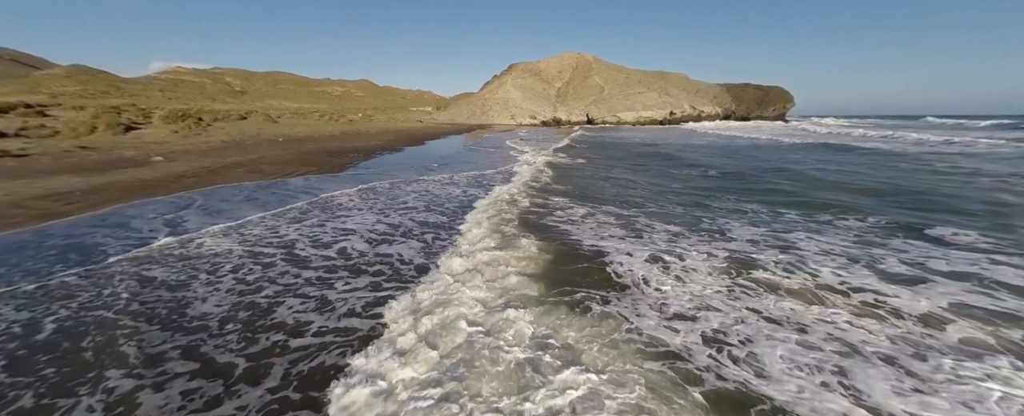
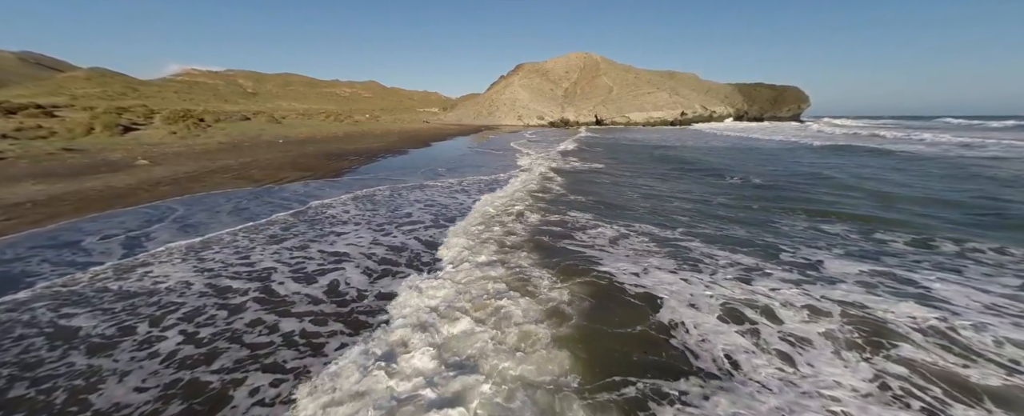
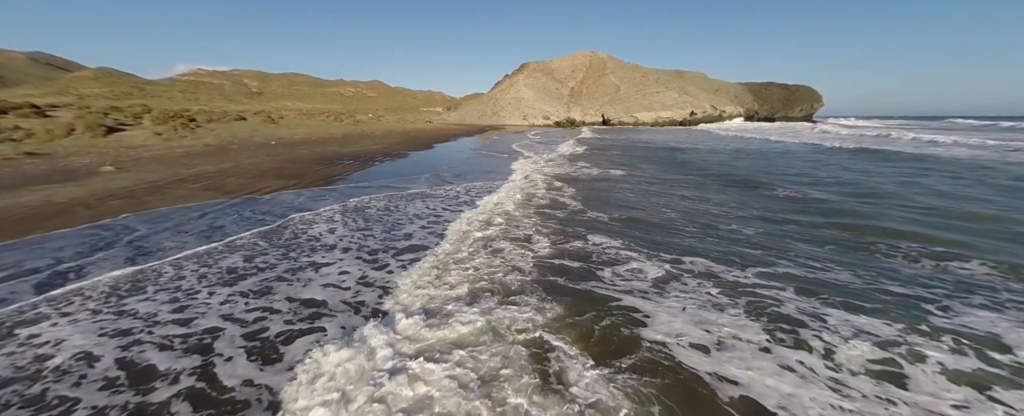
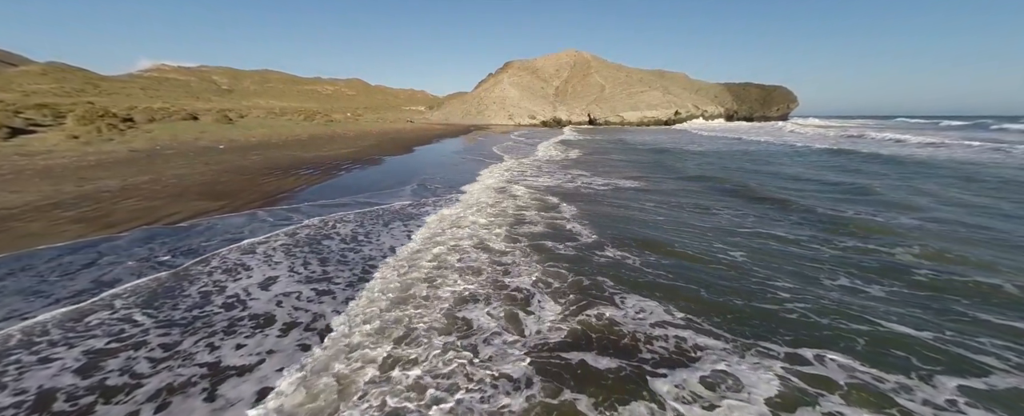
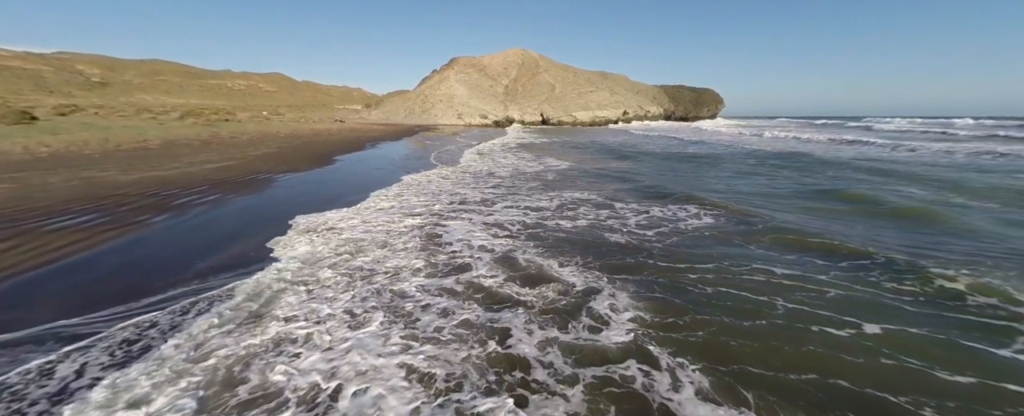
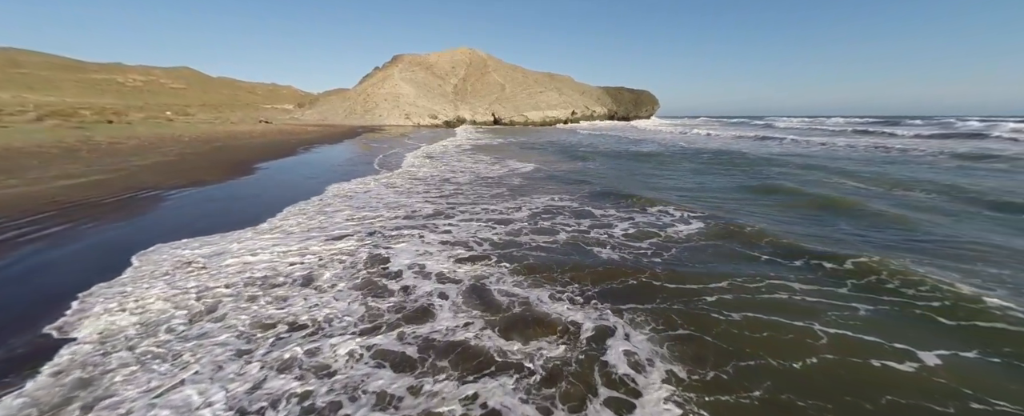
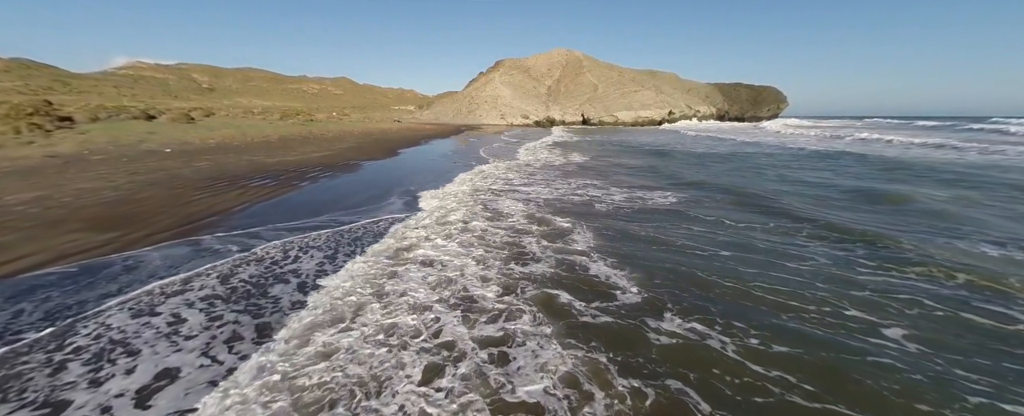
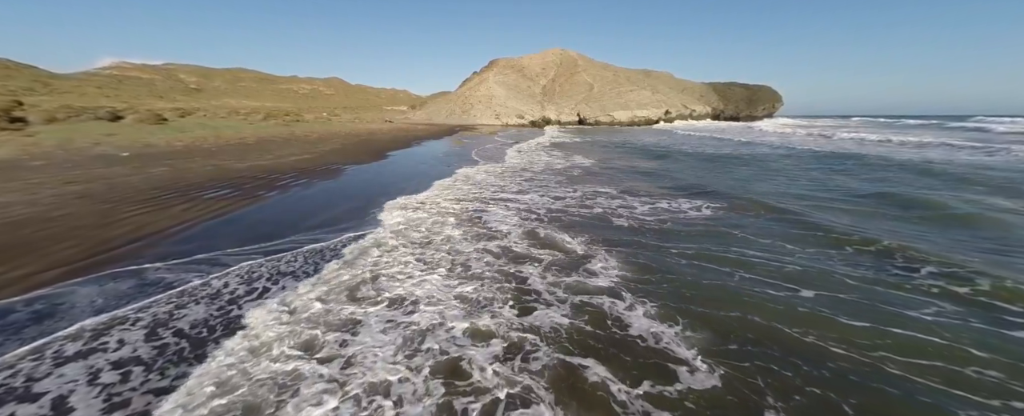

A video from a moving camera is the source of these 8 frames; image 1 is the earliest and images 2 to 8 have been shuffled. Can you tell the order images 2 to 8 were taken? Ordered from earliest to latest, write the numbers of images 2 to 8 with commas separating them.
2, 3, 4, 7, 8, 5, 6
